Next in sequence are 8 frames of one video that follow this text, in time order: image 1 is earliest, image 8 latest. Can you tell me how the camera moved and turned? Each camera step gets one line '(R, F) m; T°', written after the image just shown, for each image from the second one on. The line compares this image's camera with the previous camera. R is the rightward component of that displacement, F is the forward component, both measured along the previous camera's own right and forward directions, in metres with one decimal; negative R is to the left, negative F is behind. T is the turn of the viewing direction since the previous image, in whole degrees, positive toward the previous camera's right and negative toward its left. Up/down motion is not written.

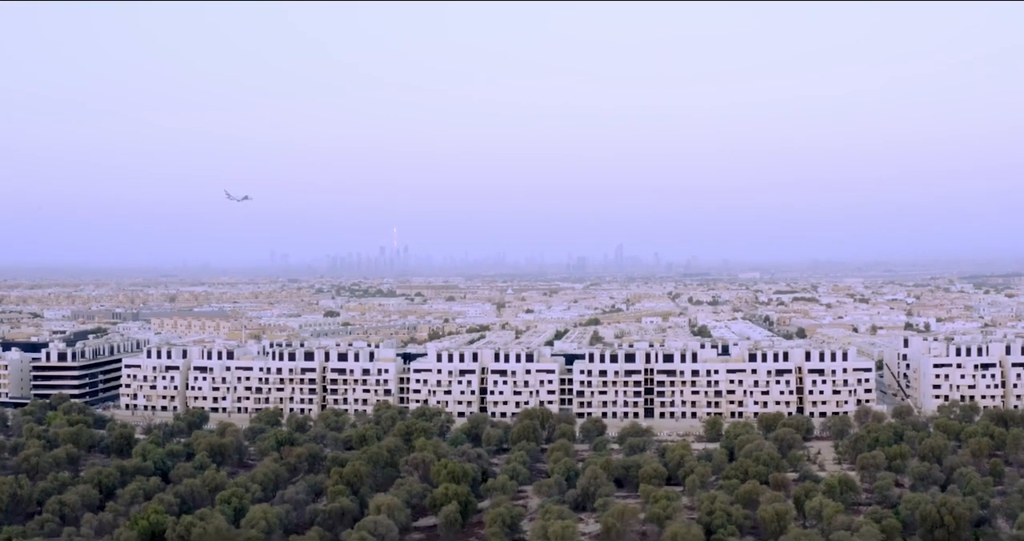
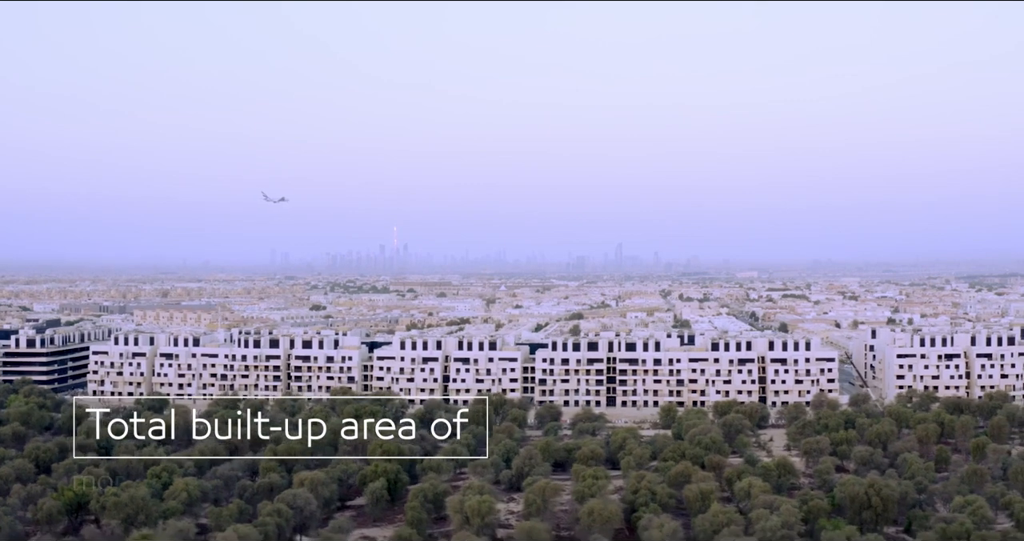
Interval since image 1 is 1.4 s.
(+1.8, -0.1) m; -1°
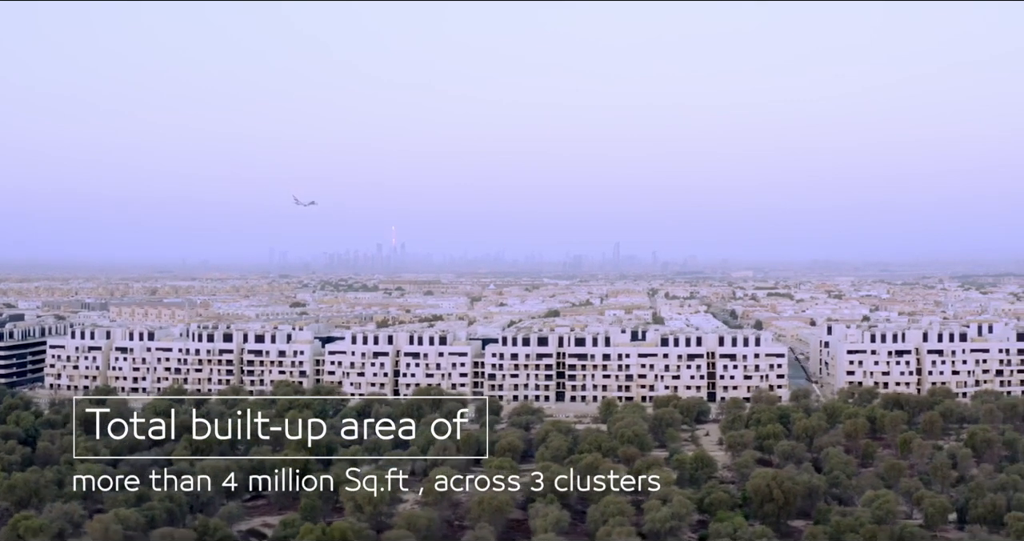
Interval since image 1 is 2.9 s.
(+2.3, -0.1) m; -1°
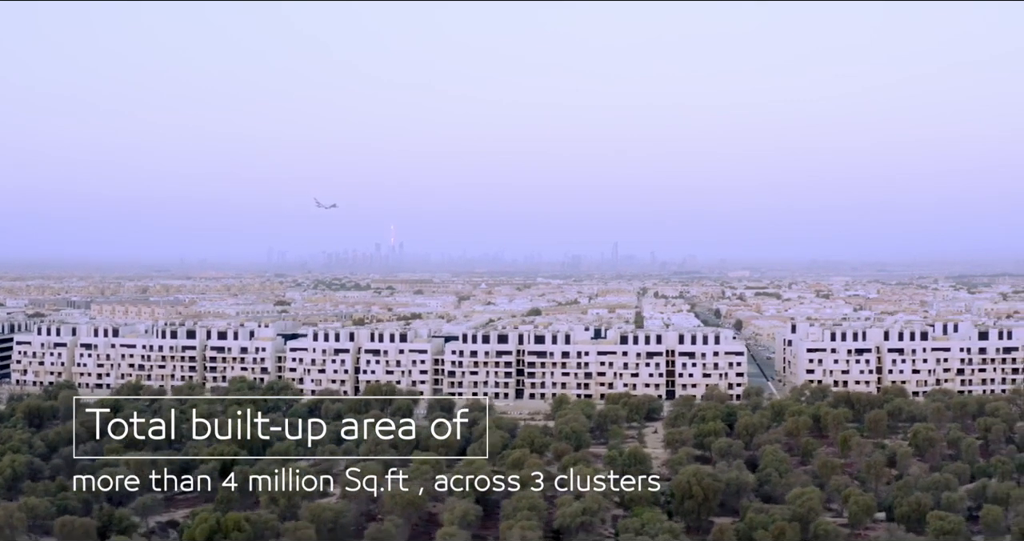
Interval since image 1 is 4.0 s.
(+1.9, 0.0) m; -1°
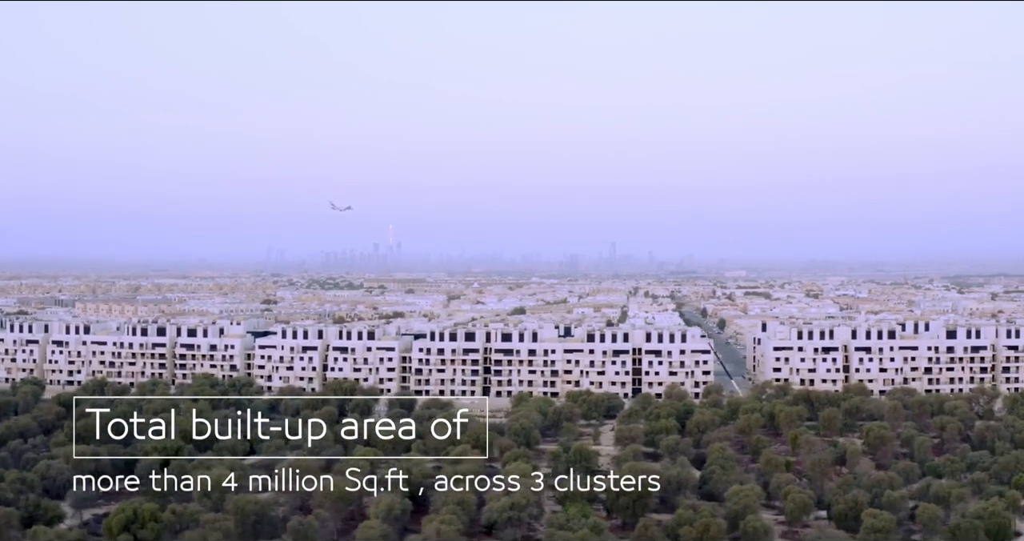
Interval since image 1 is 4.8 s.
(+1.5, 0.0) m; -1°
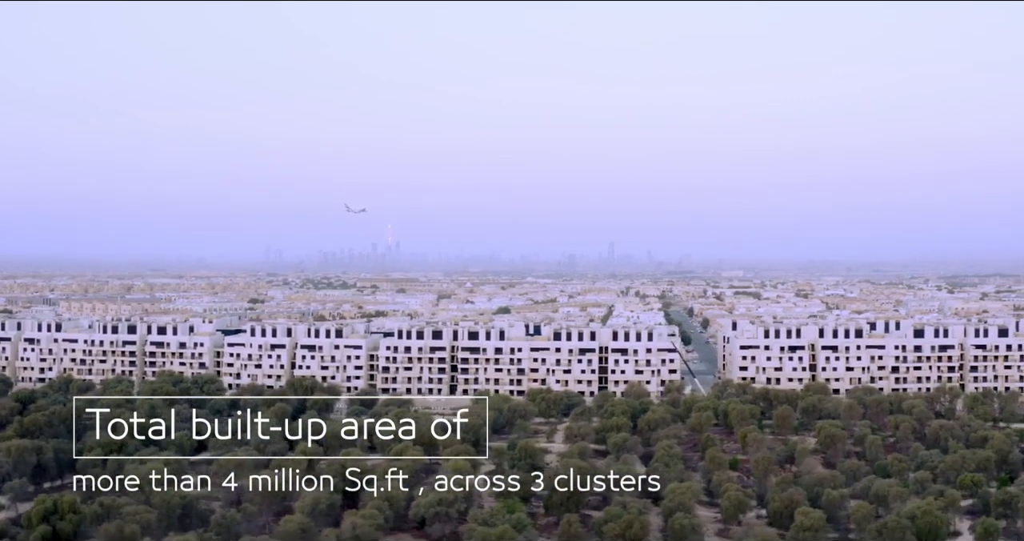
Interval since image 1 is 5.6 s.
(+1.5, 0.0) m; -1°
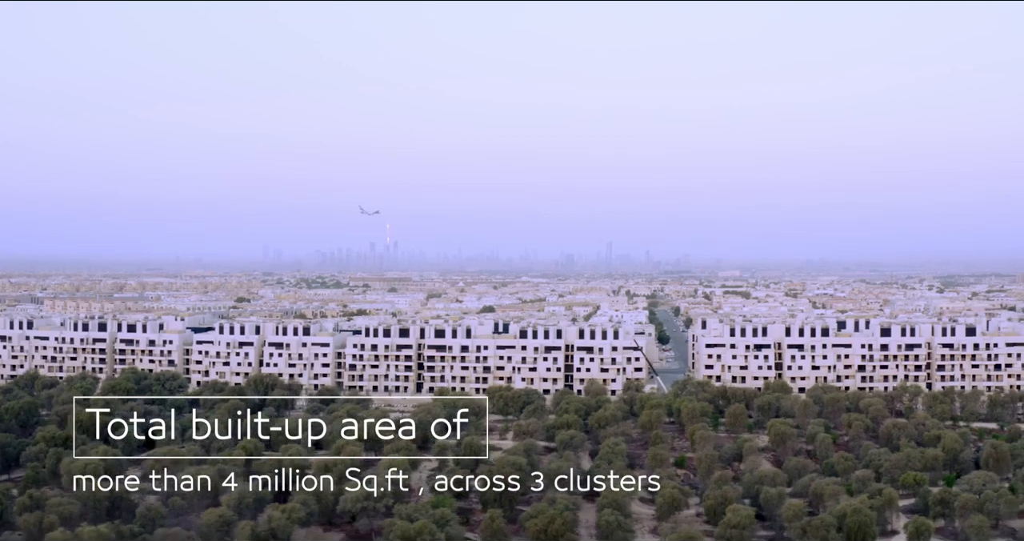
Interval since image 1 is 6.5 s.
(+1.5, 0.0) m; -1°
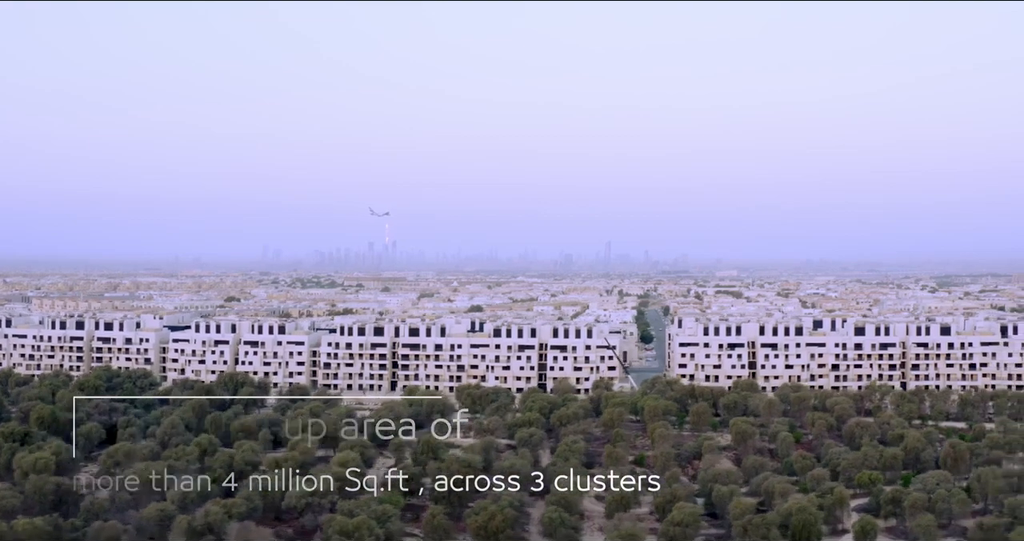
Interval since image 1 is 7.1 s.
(+1.2, 0.0) m; -1°
